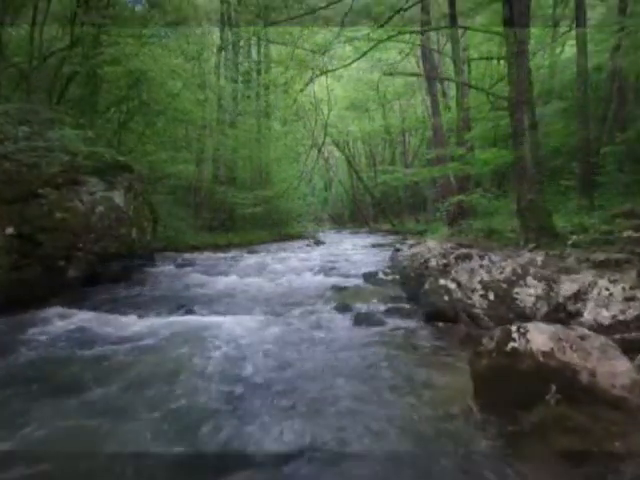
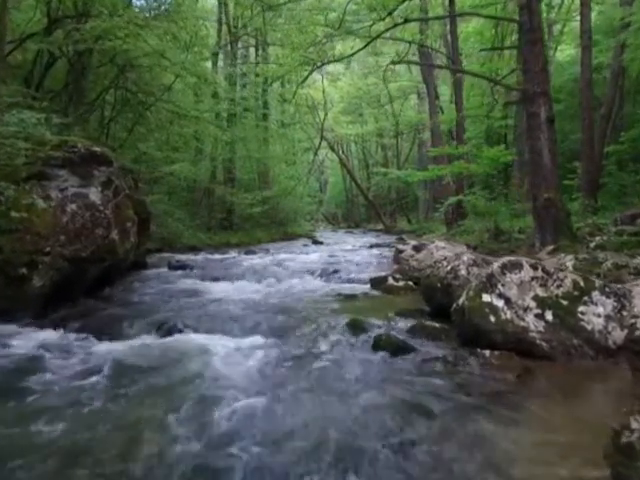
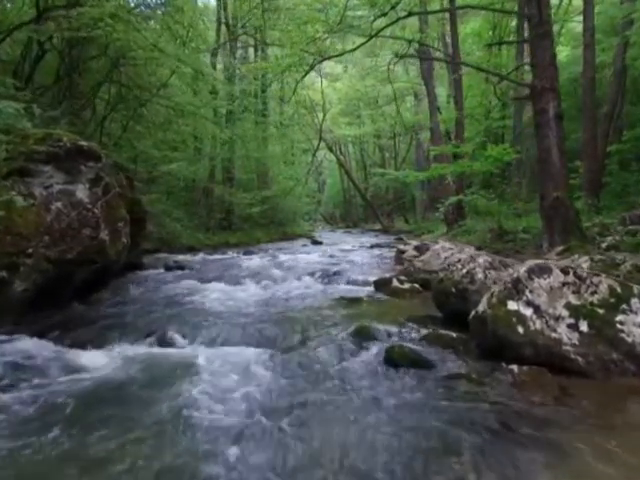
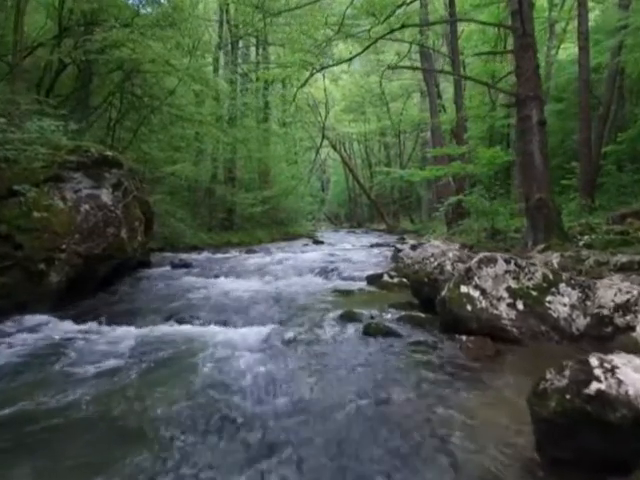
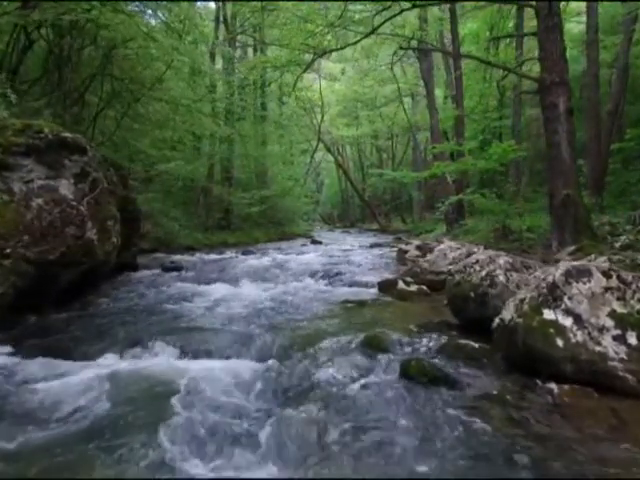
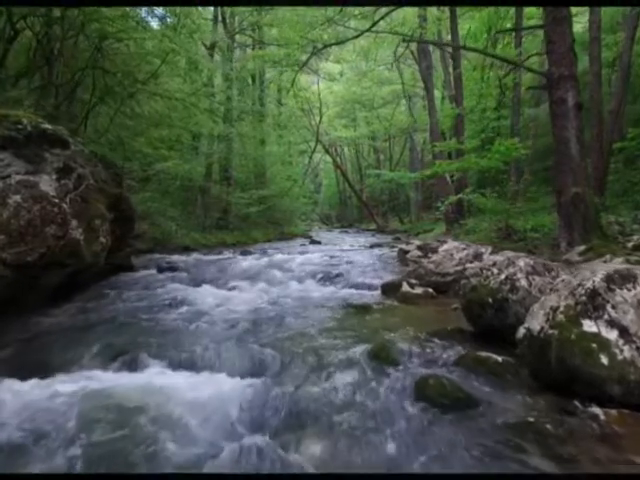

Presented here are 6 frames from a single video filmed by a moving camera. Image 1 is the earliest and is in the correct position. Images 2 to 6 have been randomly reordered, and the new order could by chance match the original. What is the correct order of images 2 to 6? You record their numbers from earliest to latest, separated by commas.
4, 2, 3, 5, 6
